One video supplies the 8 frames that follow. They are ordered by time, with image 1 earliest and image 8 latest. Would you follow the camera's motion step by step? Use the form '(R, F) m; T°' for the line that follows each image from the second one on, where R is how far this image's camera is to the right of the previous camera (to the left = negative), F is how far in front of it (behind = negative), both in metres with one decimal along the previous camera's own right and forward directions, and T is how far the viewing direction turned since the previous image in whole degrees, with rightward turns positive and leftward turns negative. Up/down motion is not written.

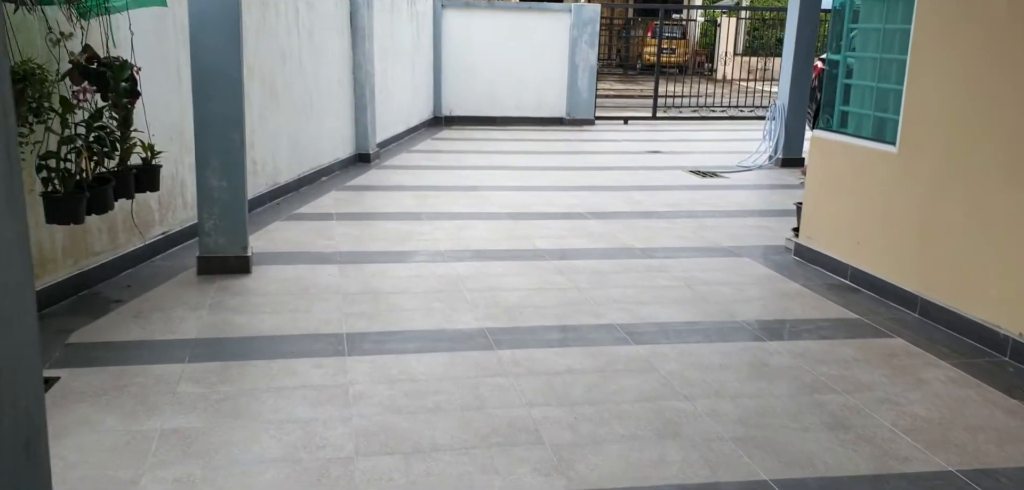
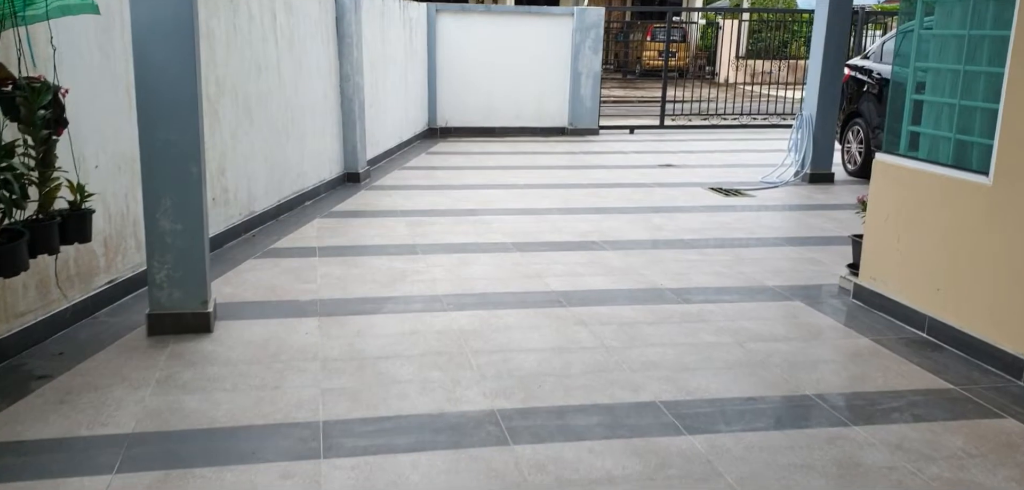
(-0.1, +0.9) m; 0°
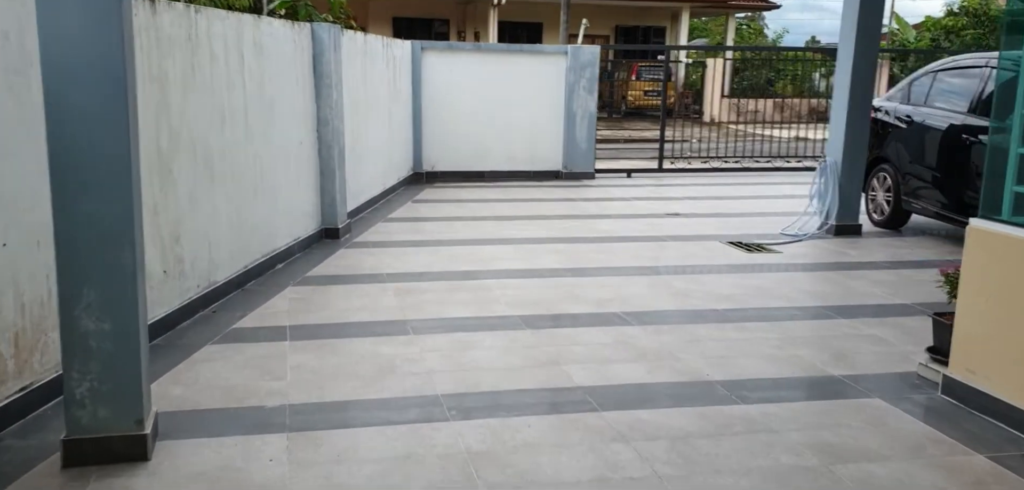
(-0.2, +0.9) m; +1°
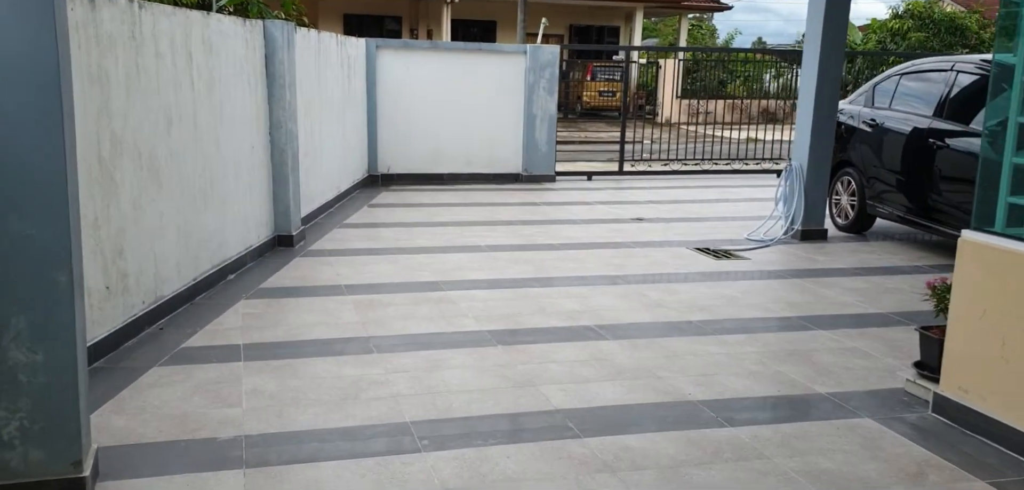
(-0.1, +0.3) m; +3°
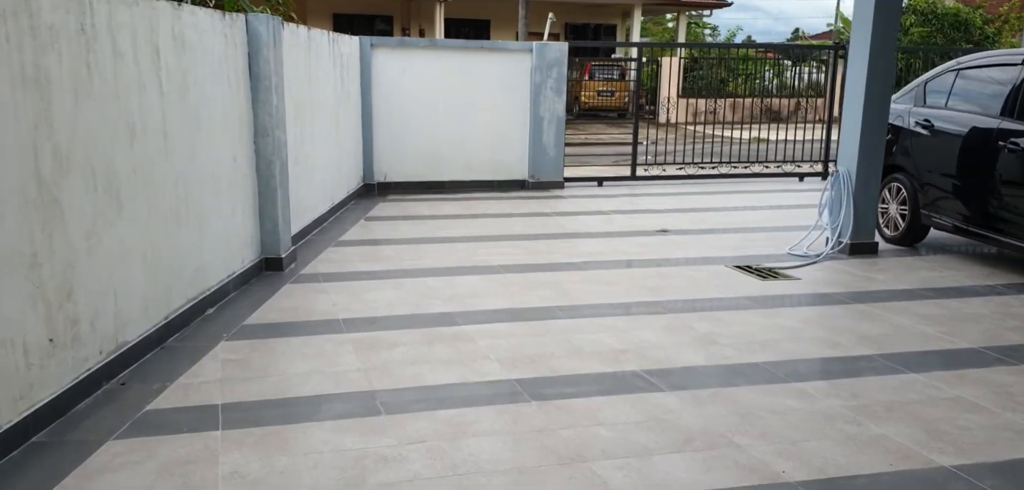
(-0.2, +0.9) m; +1°
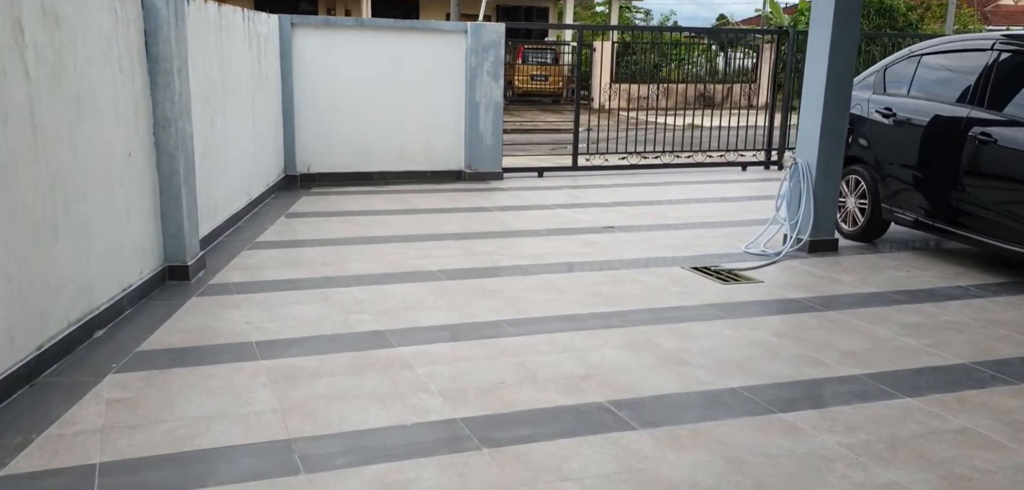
(-0.1, +0.7) m; +4°
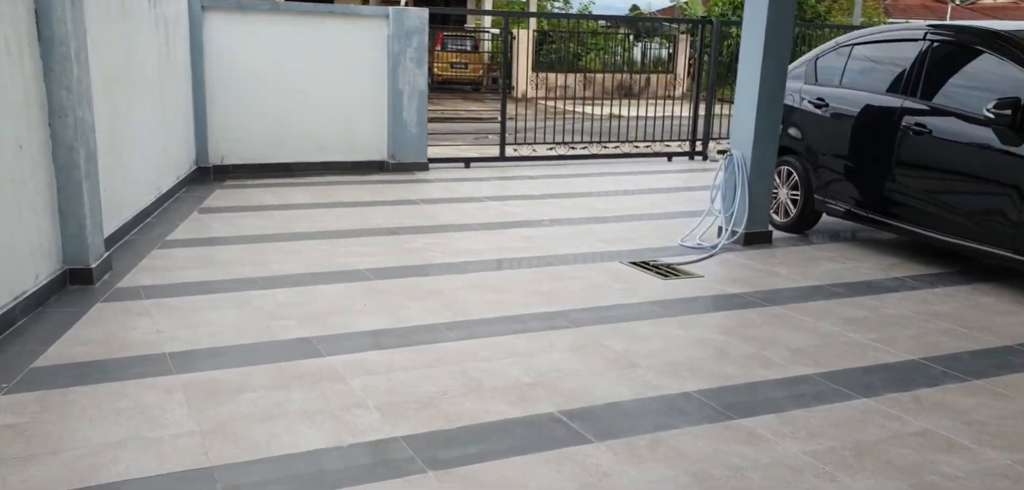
(-0.1, +0.3) m; +5°
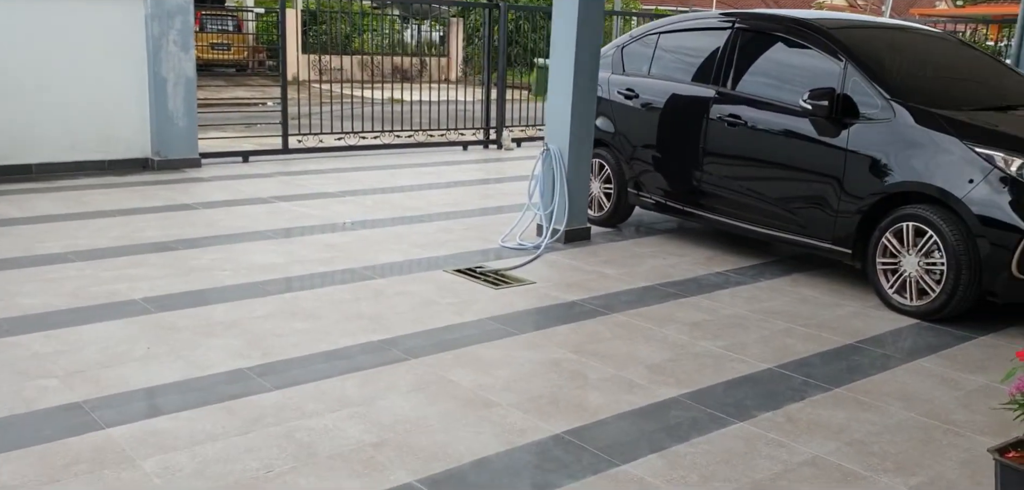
(-0.2, +0.7) m; +14°
